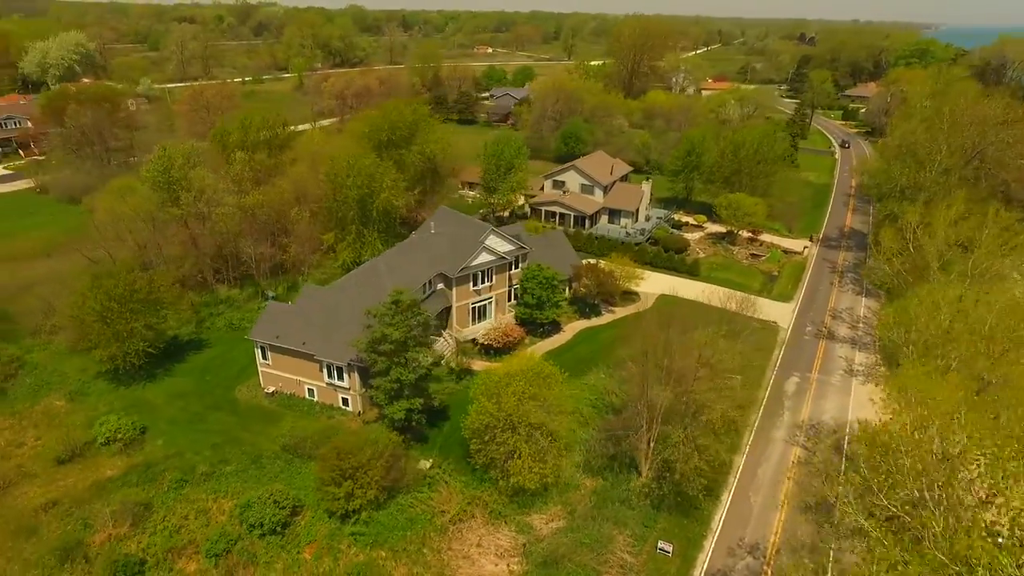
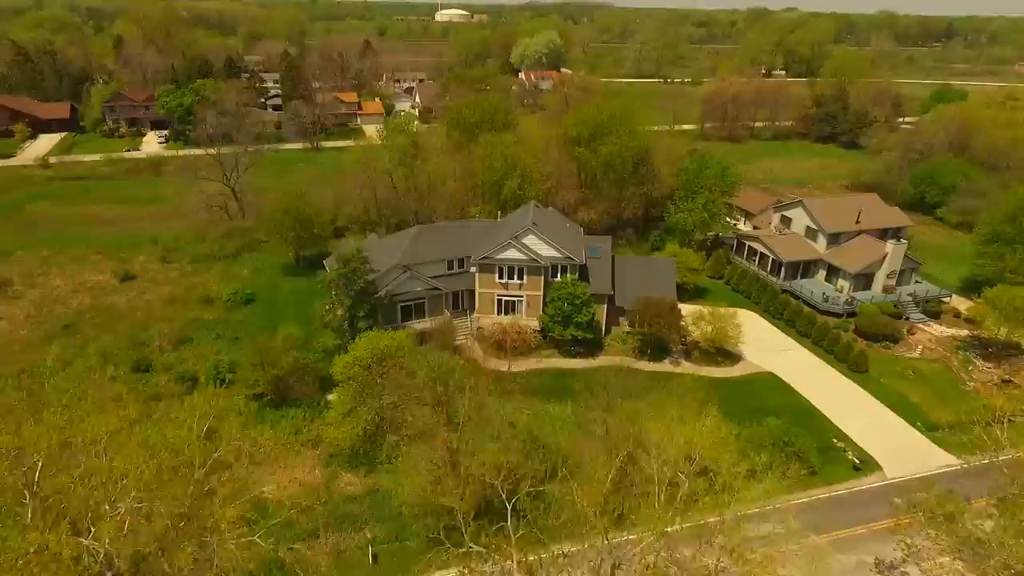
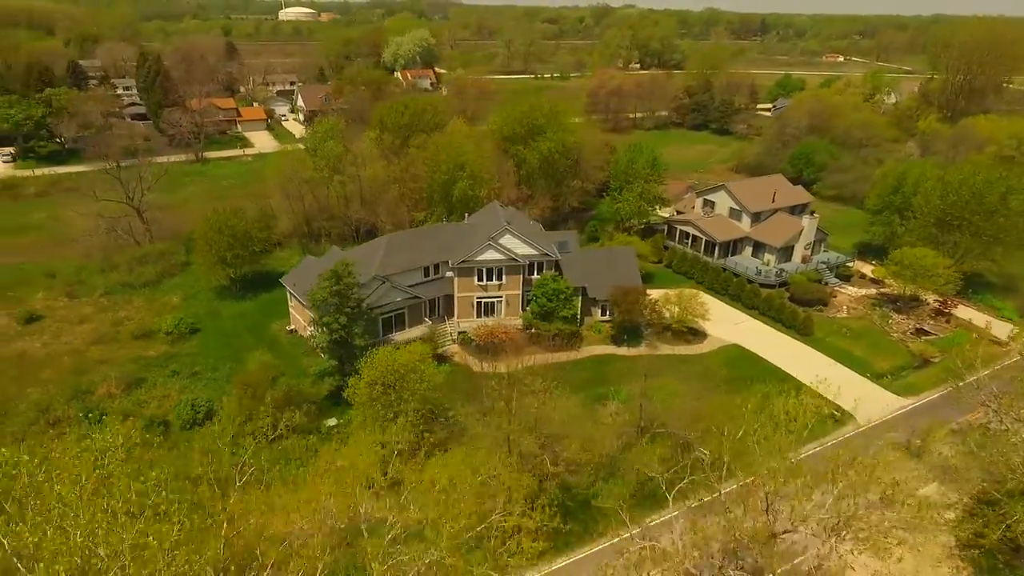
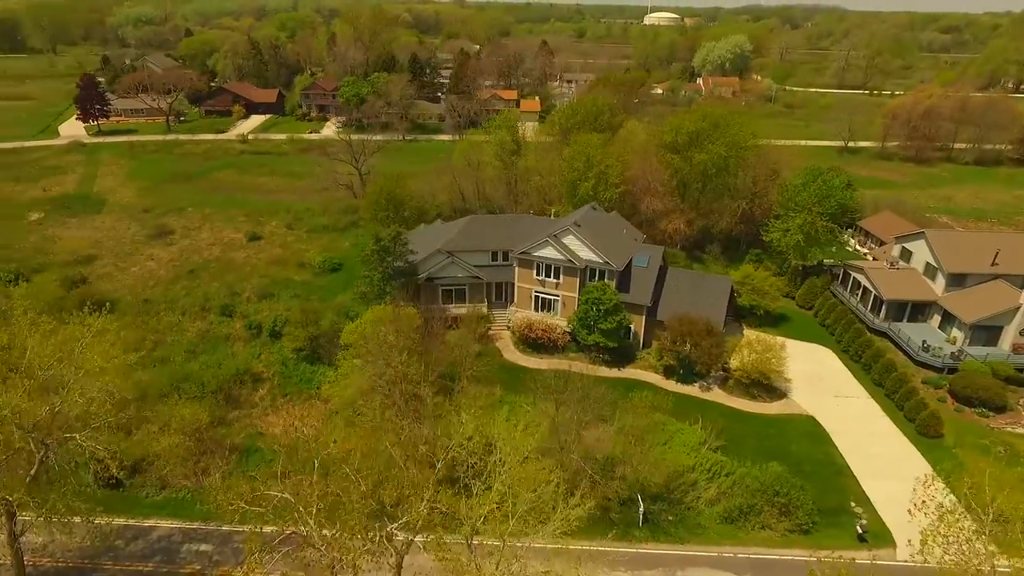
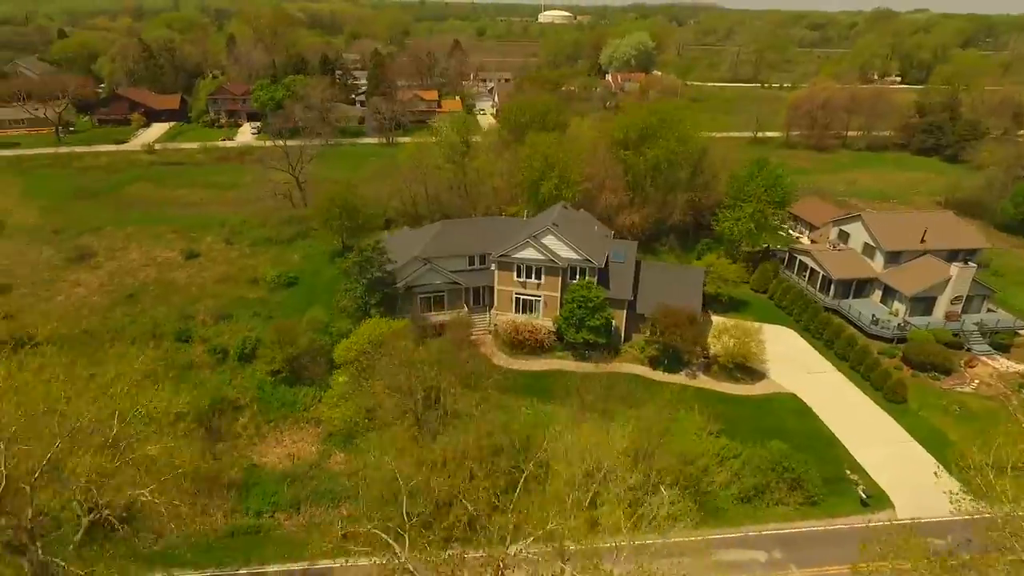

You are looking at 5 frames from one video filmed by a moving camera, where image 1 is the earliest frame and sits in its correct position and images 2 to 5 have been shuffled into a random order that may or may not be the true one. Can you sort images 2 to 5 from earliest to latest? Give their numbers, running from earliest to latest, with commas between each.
3, 2, 5, 4
